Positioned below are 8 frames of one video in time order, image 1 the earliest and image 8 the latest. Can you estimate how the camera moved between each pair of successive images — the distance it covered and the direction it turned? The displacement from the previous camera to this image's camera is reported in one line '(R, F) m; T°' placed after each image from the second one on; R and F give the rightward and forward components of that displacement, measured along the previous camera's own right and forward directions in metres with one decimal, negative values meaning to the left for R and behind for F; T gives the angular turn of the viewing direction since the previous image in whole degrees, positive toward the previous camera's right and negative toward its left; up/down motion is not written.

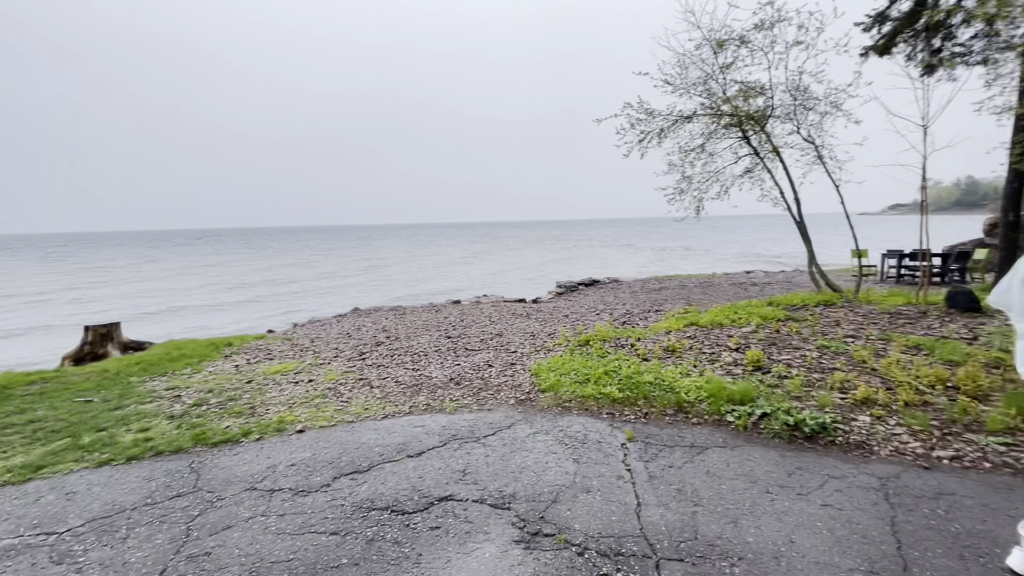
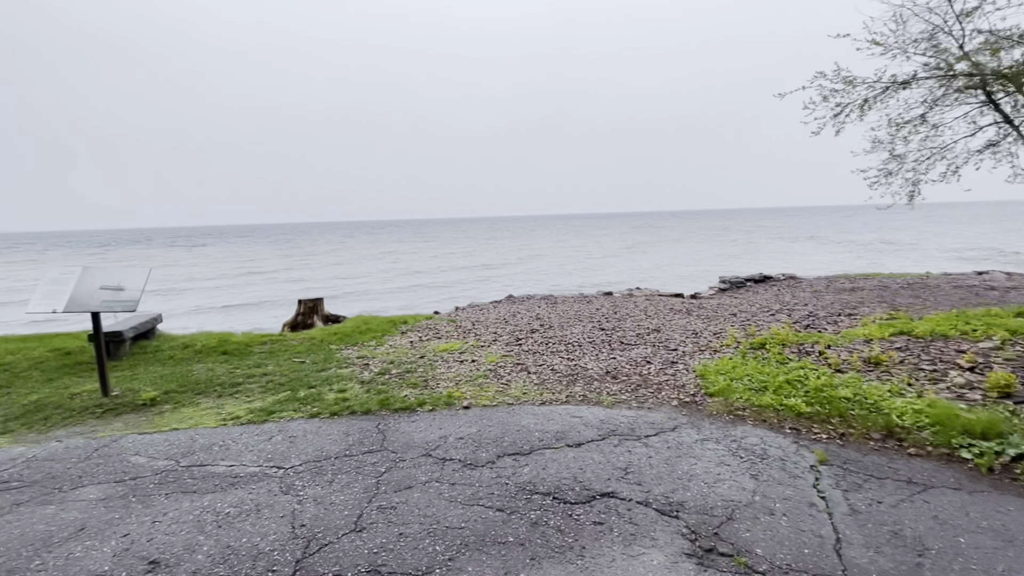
(-0.2, +0.1) m; -17°
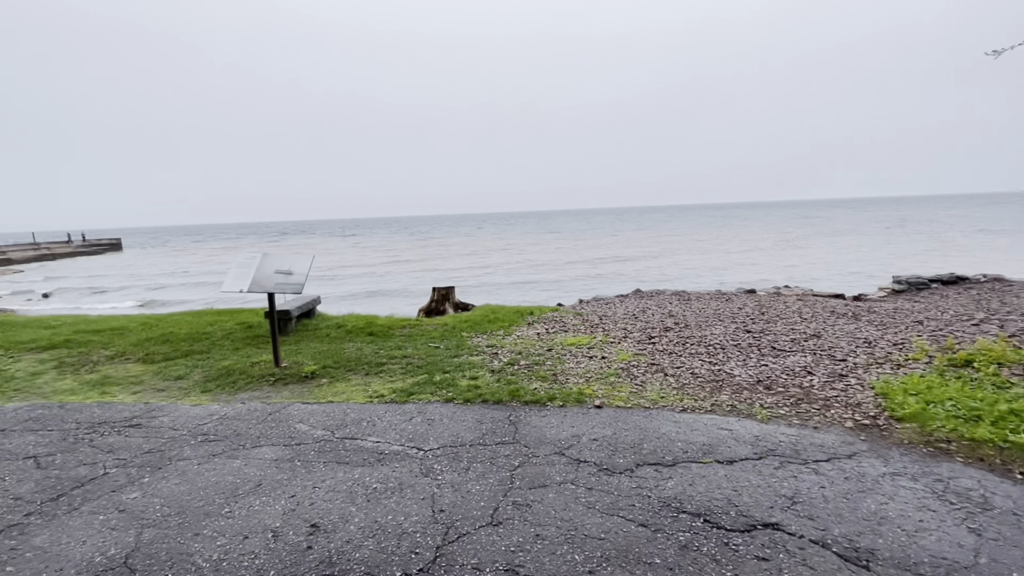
(-0.2, +0.2) m; -14°
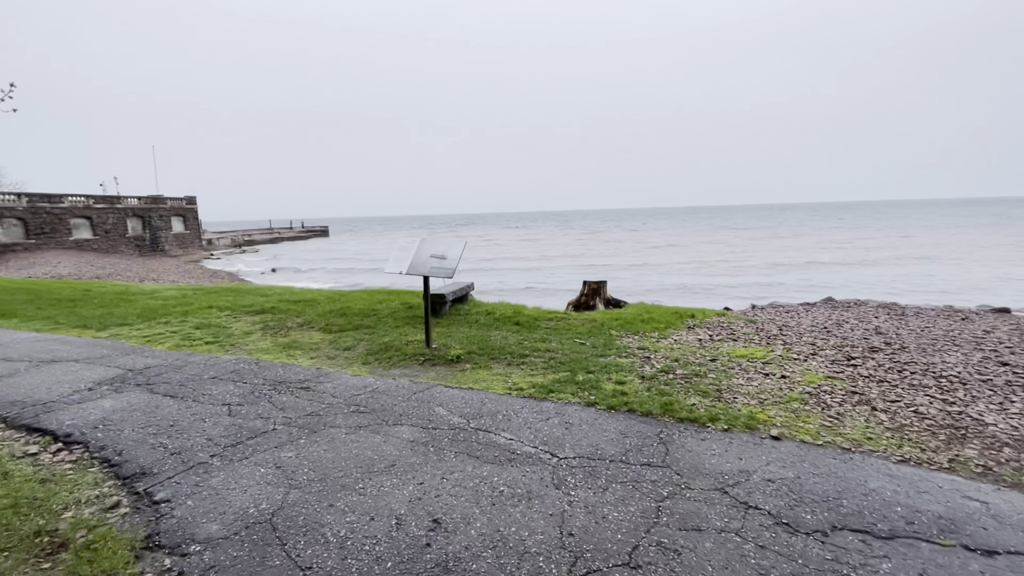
(0.0, +0.4) m; -18°
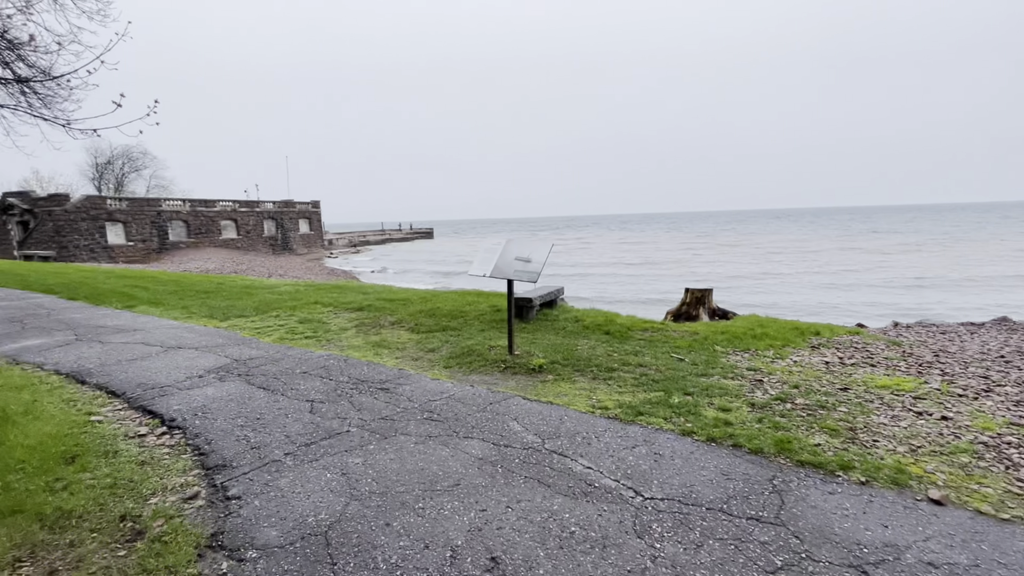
(+0.1, +0.4) m; -12°
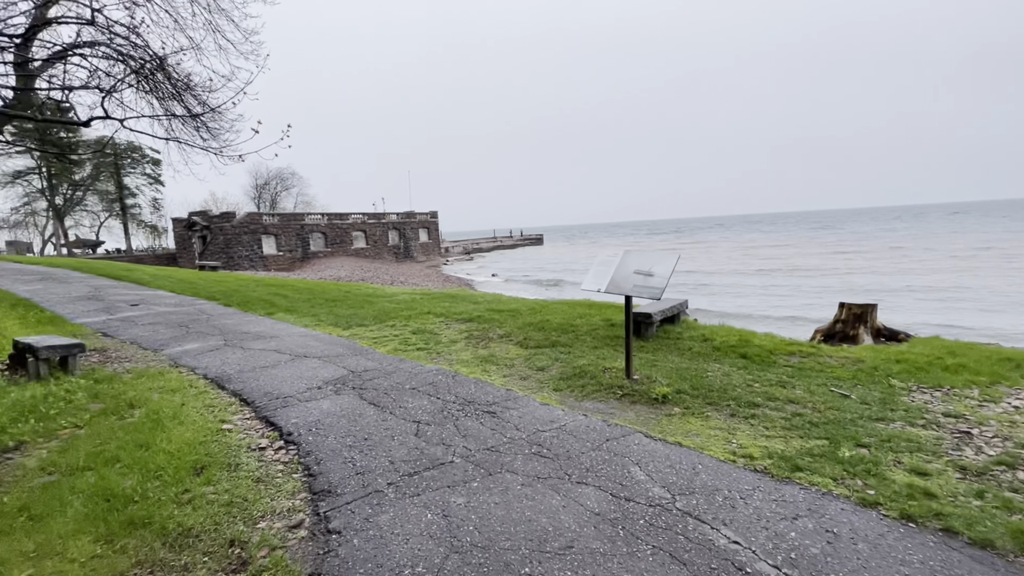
(-0.1, +0.5) m; -13°
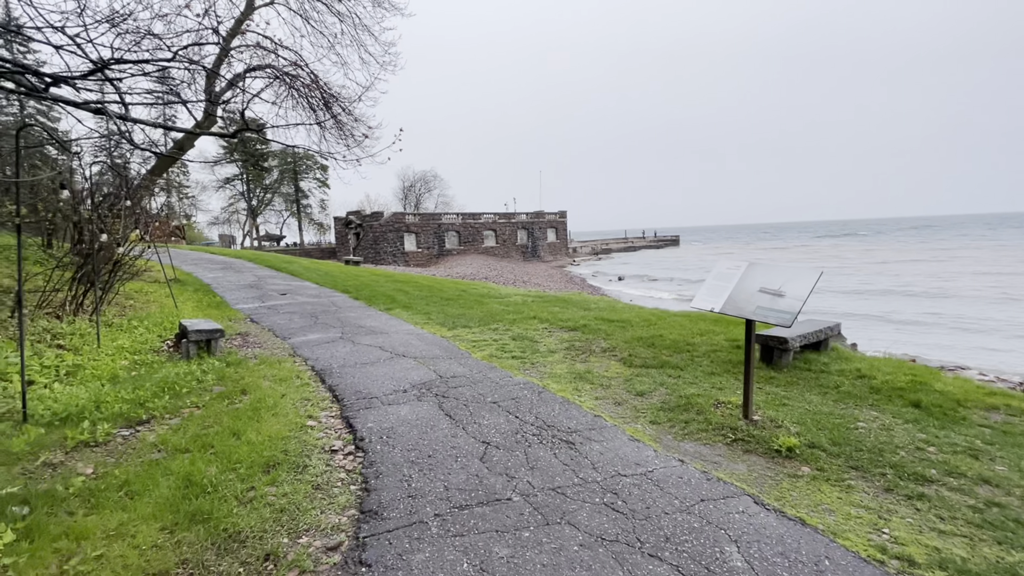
(+0.3, +0.5) m; -15°
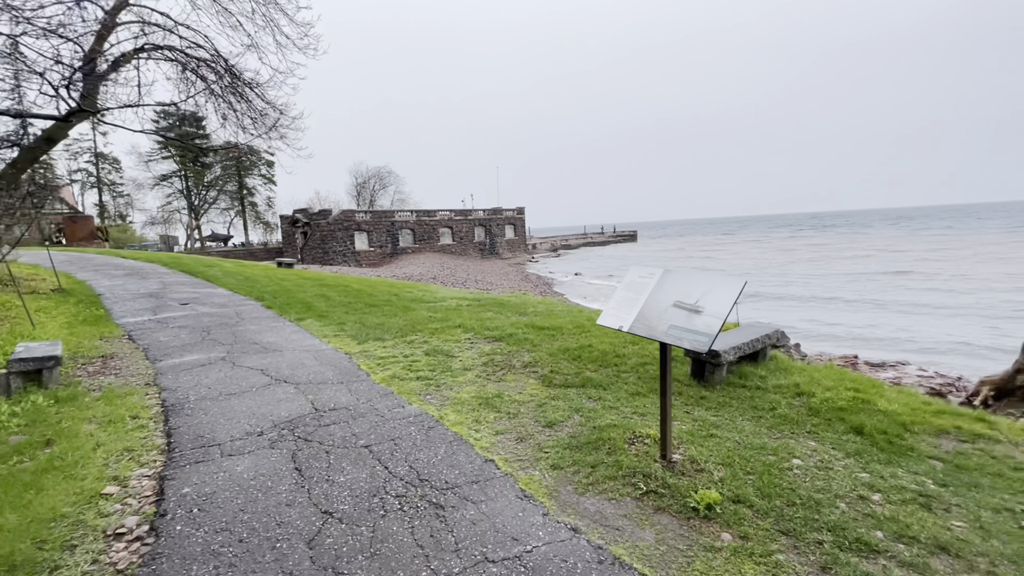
(+0.8, +0.9) m; +4°
